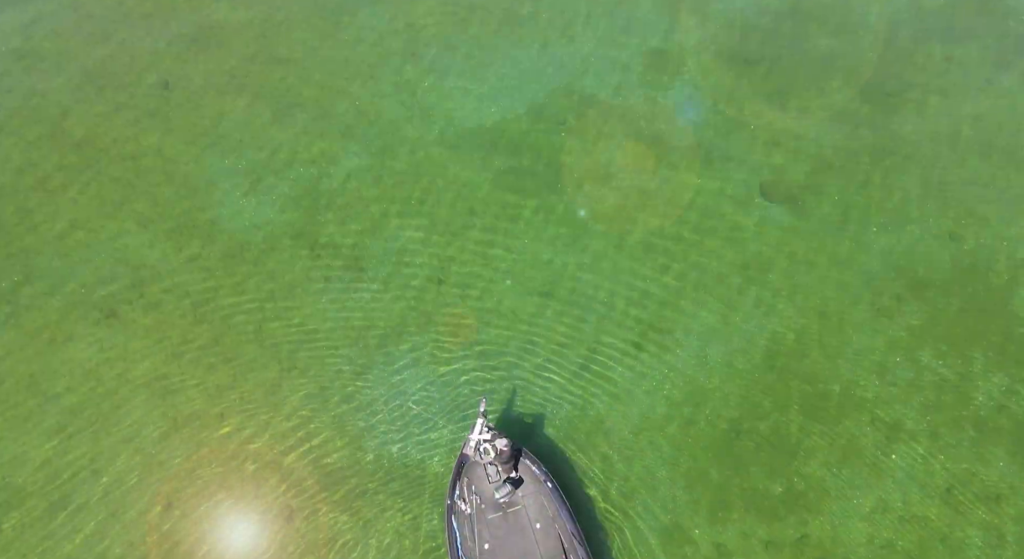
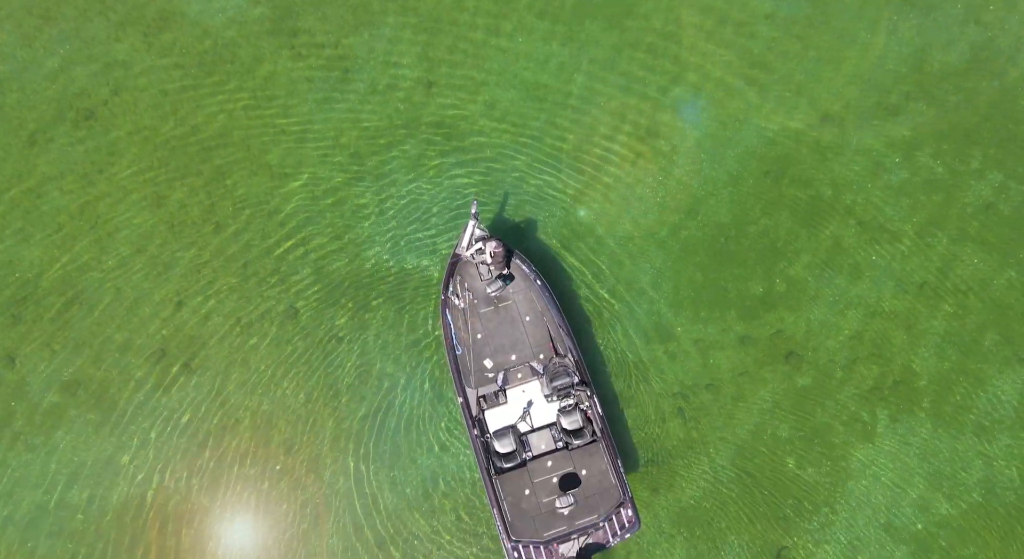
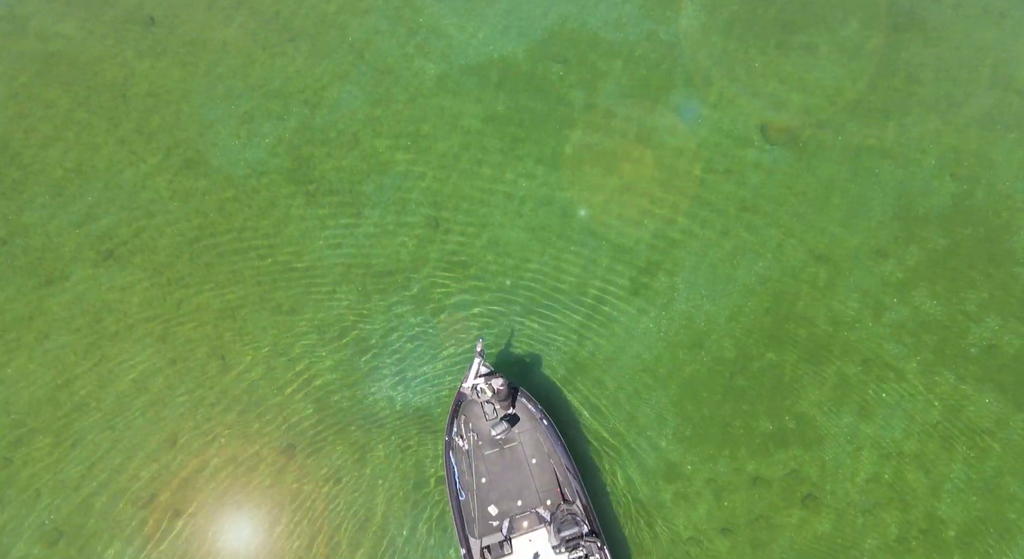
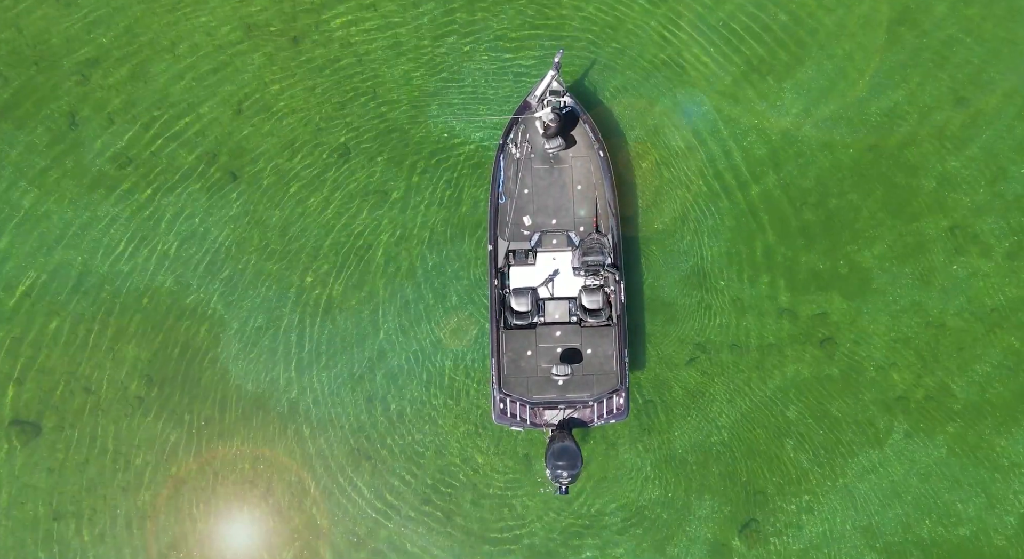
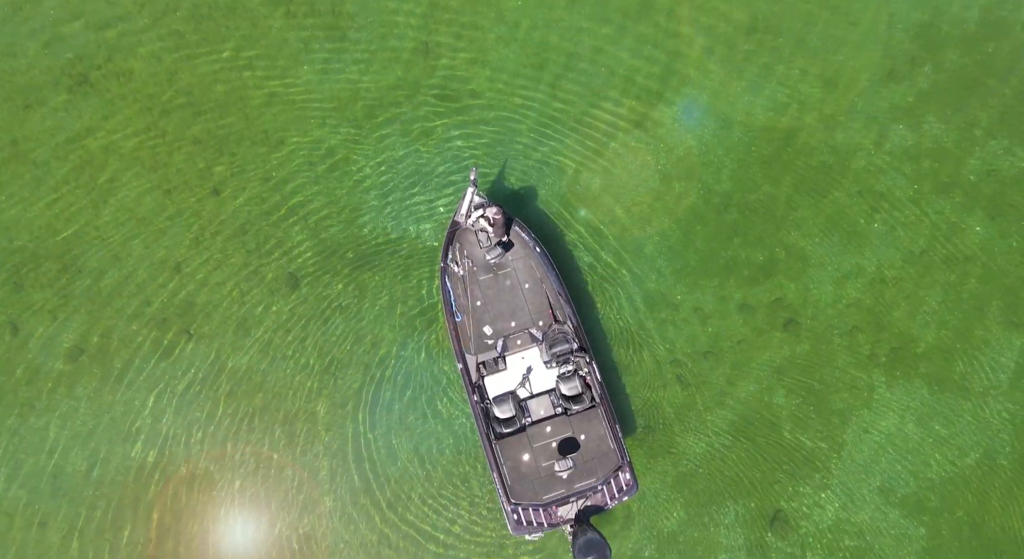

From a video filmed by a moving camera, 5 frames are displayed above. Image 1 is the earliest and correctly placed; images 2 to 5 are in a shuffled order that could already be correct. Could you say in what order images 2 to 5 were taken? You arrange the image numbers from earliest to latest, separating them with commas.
3, 2, 5, 4
